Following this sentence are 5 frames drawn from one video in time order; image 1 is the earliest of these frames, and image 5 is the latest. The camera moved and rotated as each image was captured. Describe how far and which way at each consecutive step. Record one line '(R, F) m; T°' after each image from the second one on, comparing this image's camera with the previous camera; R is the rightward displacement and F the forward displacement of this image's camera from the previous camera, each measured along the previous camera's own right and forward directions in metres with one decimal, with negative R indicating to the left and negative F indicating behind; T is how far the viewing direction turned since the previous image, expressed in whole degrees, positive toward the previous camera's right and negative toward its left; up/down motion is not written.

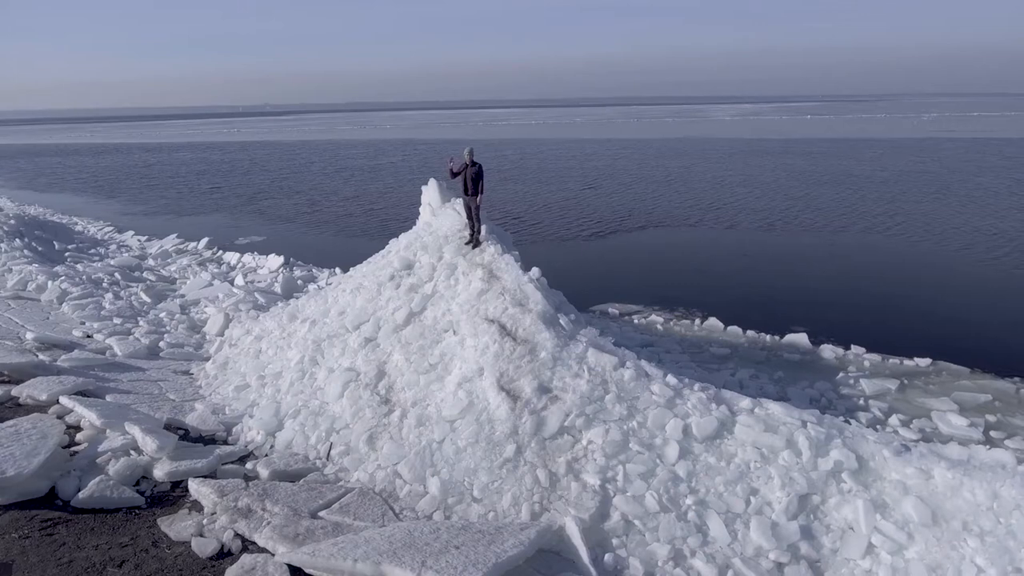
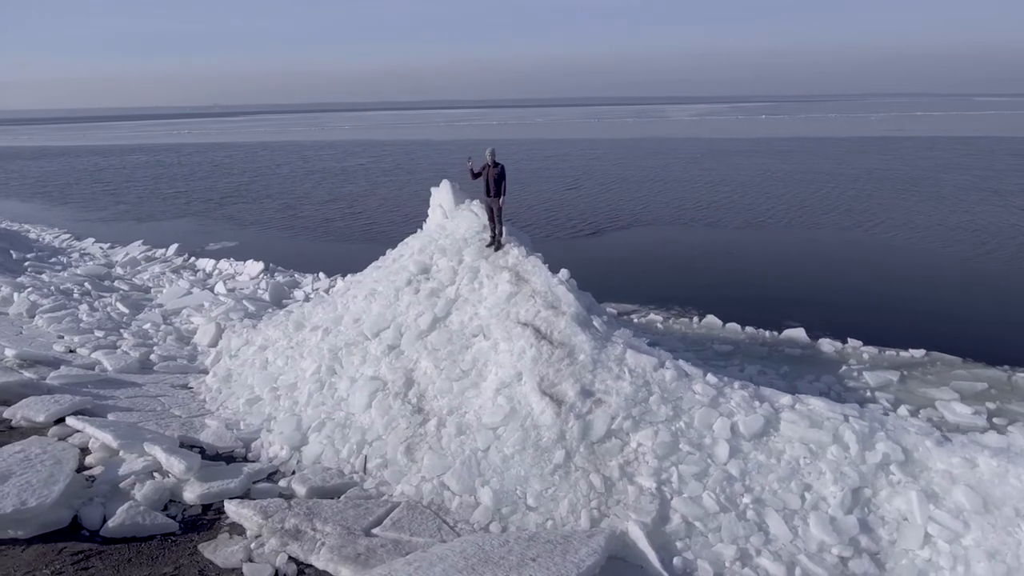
(-0.9, +0.1) m; +4°
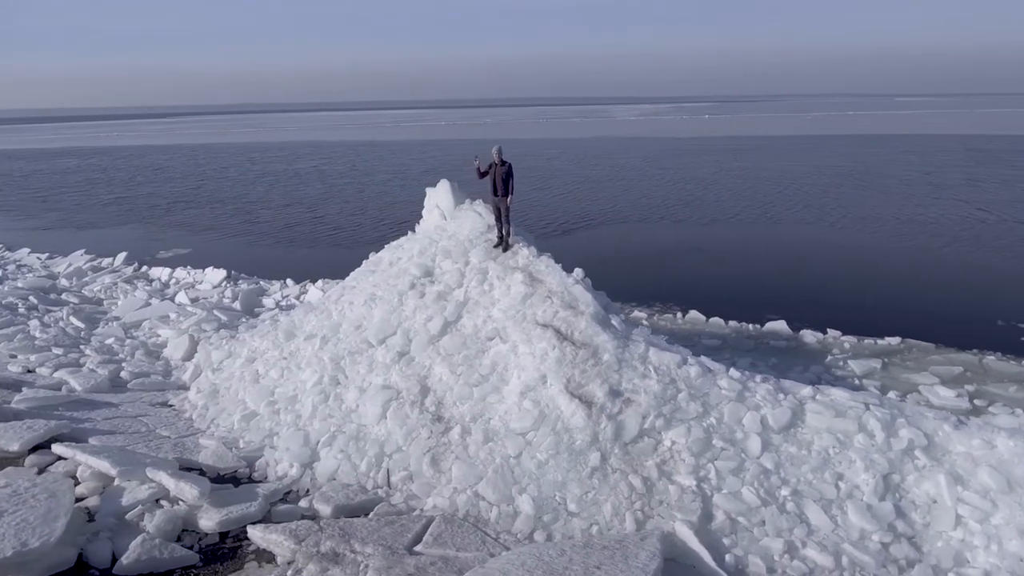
(-0.8, +0.2) m; +5°
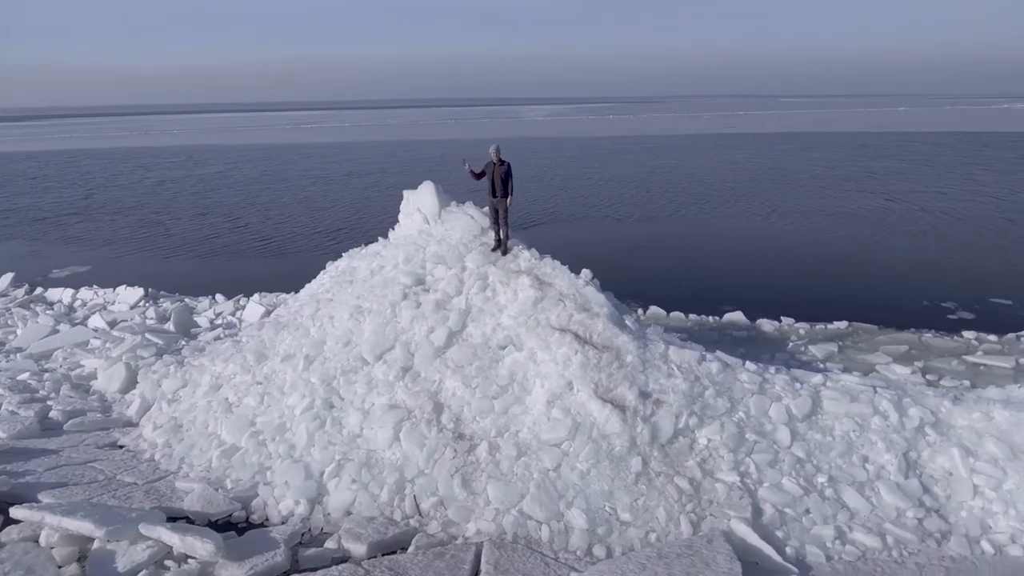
(-1.2, +0.4) m; +9°
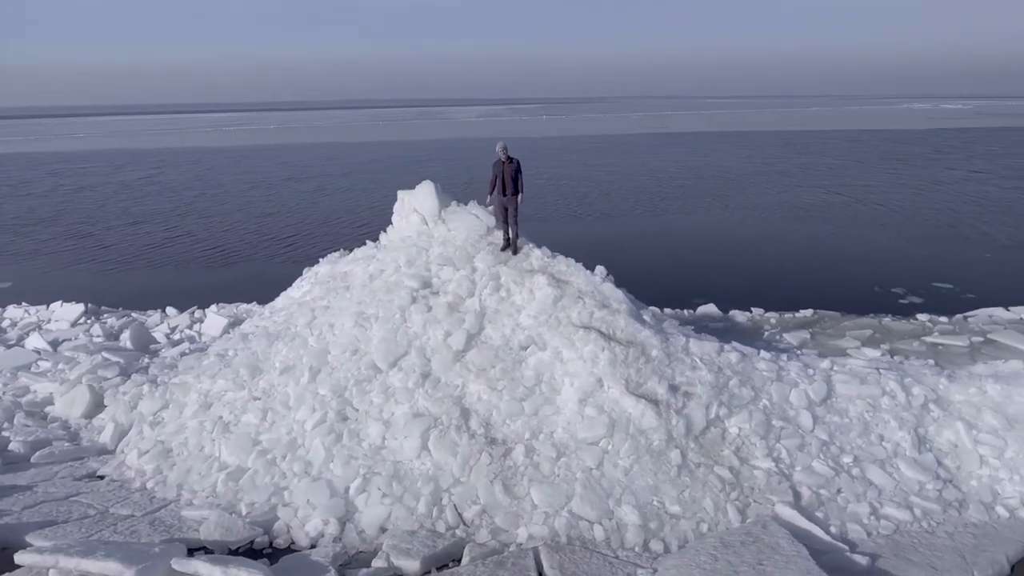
(-1.0, +0.2) m; +7°
